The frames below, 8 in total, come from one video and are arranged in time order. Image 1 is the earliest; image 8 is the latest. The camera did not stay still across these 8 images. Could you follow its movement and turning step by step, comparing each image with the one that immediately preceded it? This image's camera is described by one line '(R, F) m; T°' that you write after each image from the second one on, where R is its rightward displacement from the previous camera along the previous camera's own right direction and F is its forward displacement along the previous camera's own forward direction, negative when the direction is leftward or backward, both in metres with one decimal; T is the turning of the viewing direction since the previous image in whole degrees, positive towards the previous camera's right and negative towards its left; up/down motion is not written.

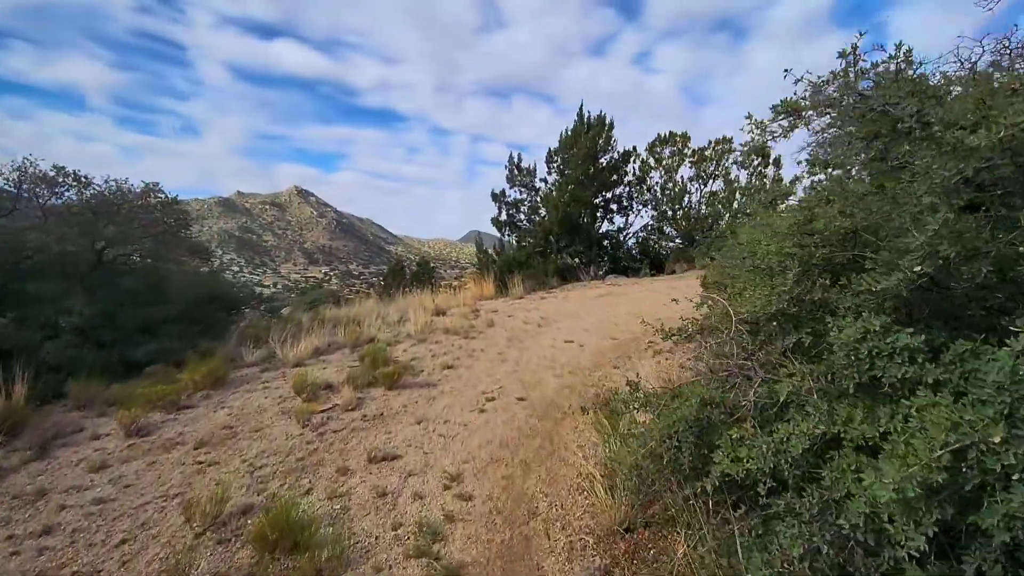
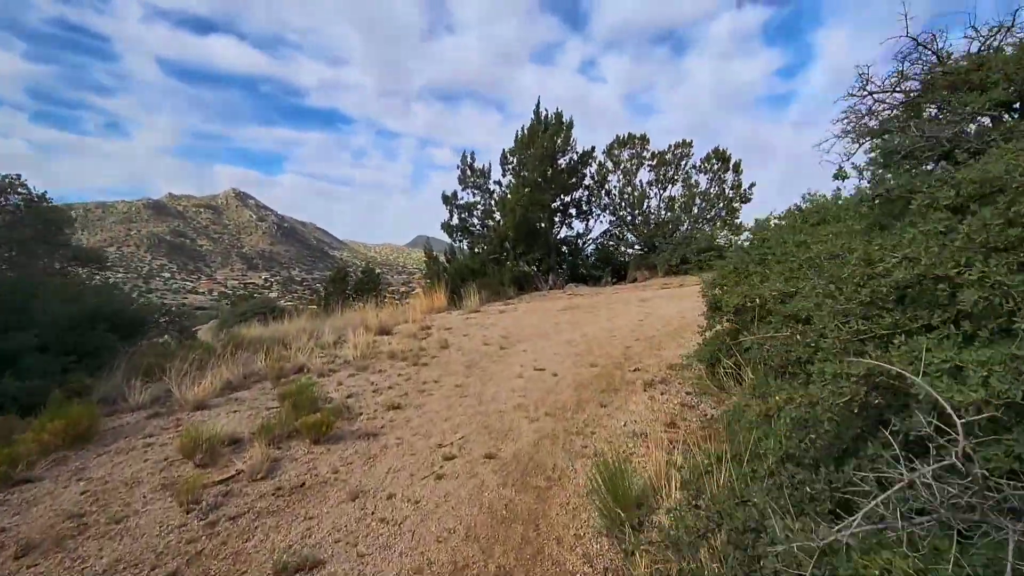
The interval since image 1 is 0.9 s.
(-0.1, +1.2) m; +6°
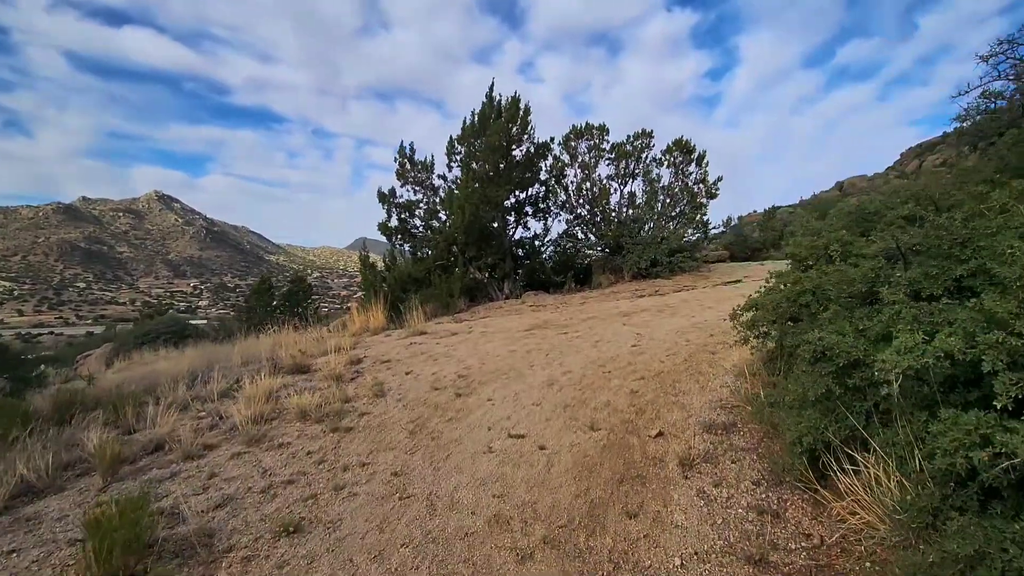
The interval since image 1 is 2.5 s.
(-0.1, +1.8) m; +6°
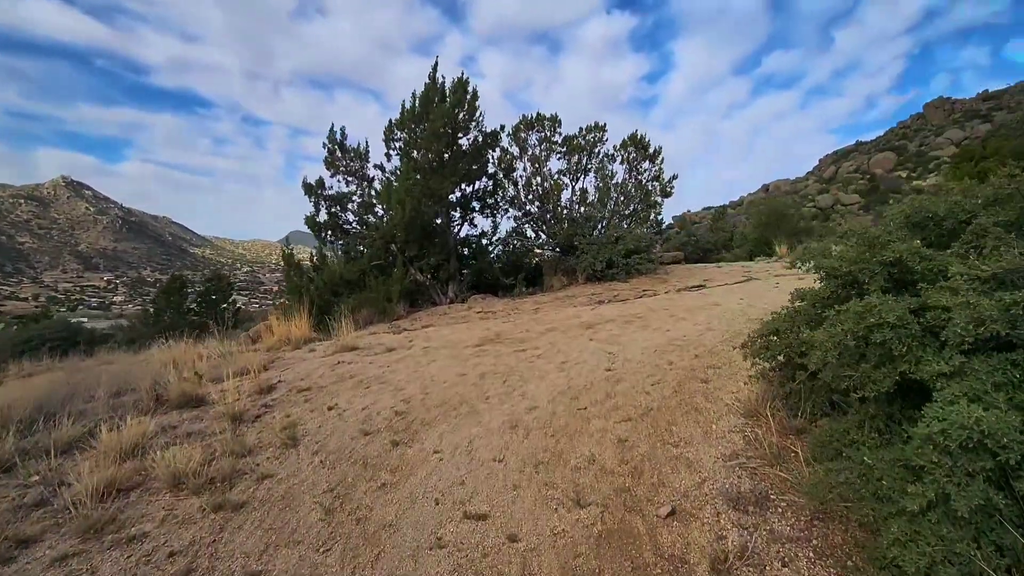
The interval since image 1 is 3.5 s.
(-0.1, +1.1) m; +6°
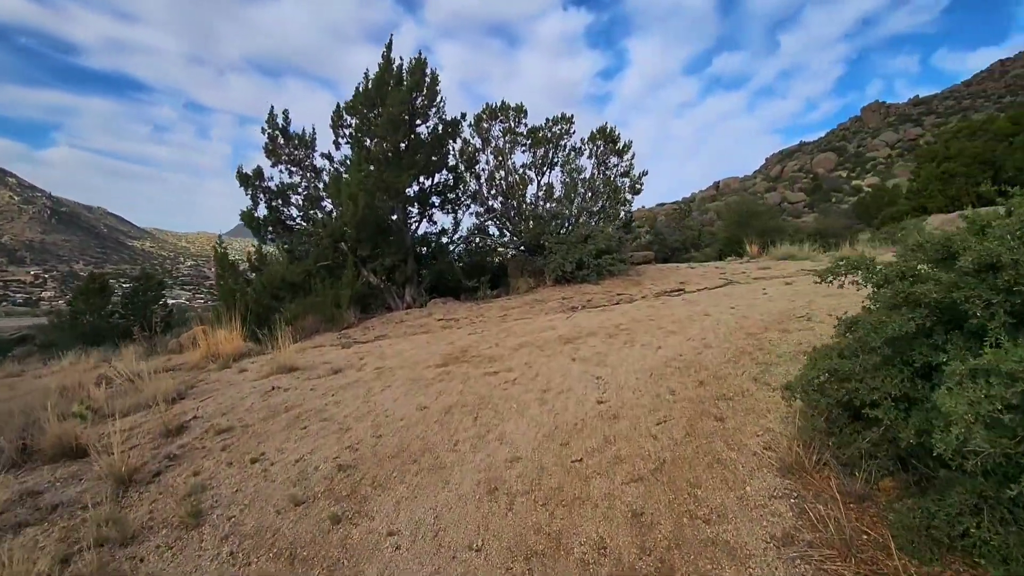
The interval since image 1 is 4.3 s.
(-0.1, +0.9) m; +5°
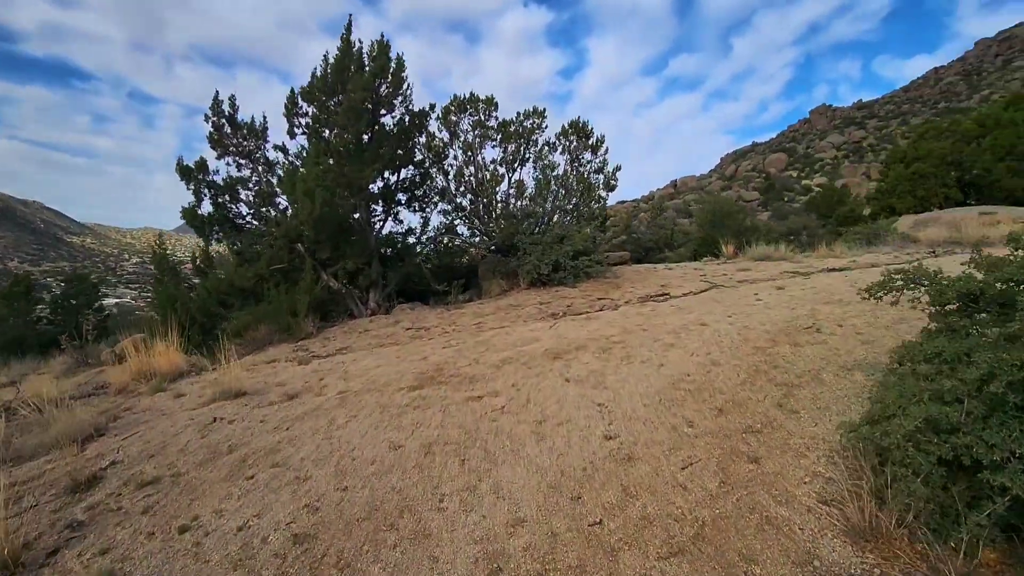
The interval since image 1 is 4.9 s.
(-0.2, +0.7) m; +4°
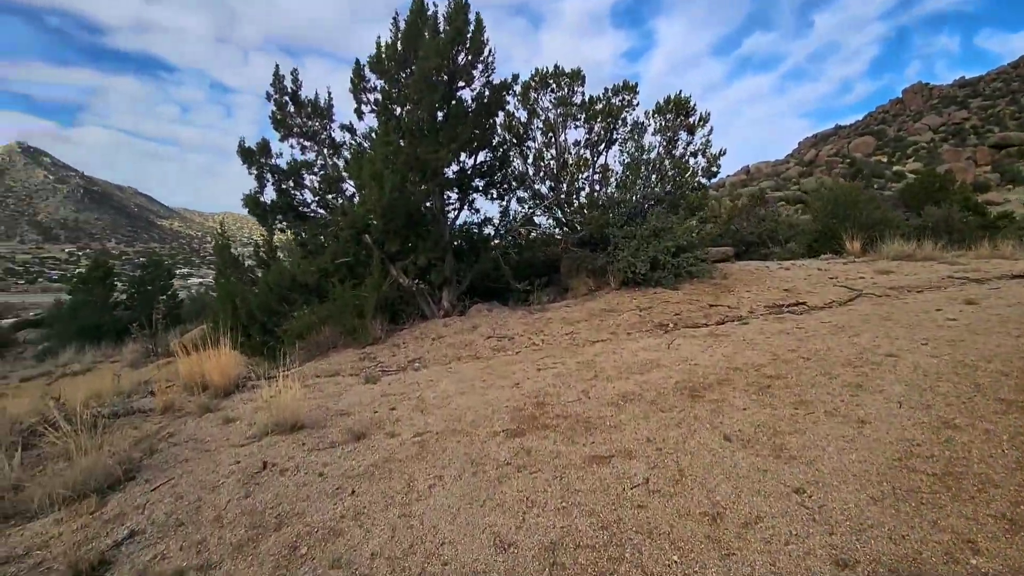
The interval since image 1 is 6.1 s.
(-0.5, +1.2) m; -6°
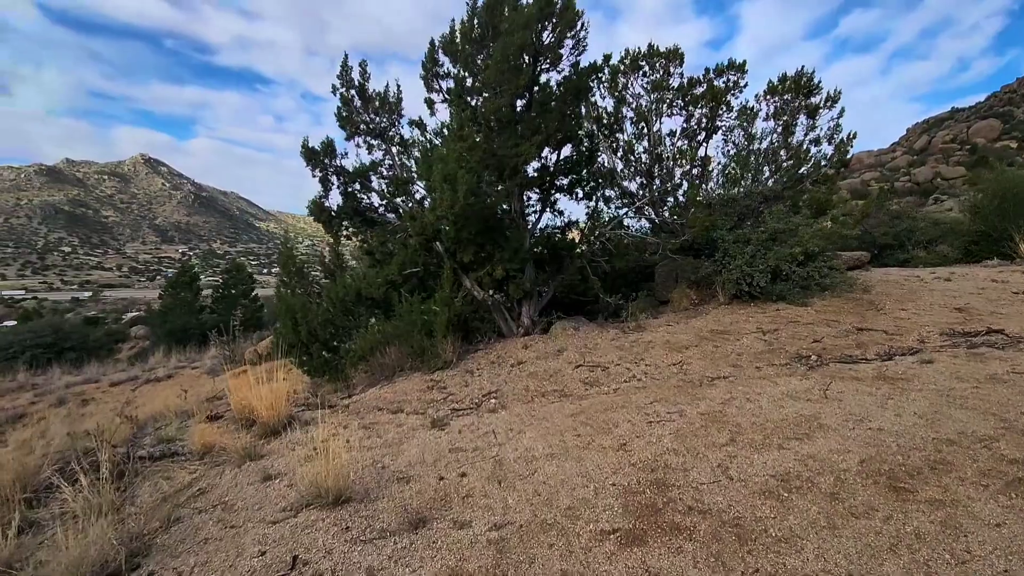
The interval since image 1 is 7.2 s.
(-0.2, +1.1) m; -8°
